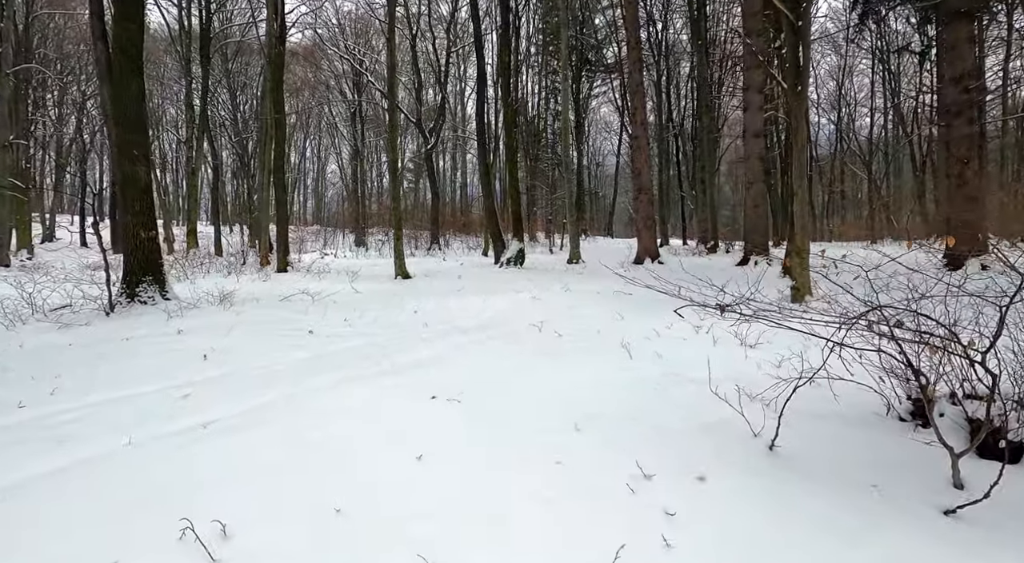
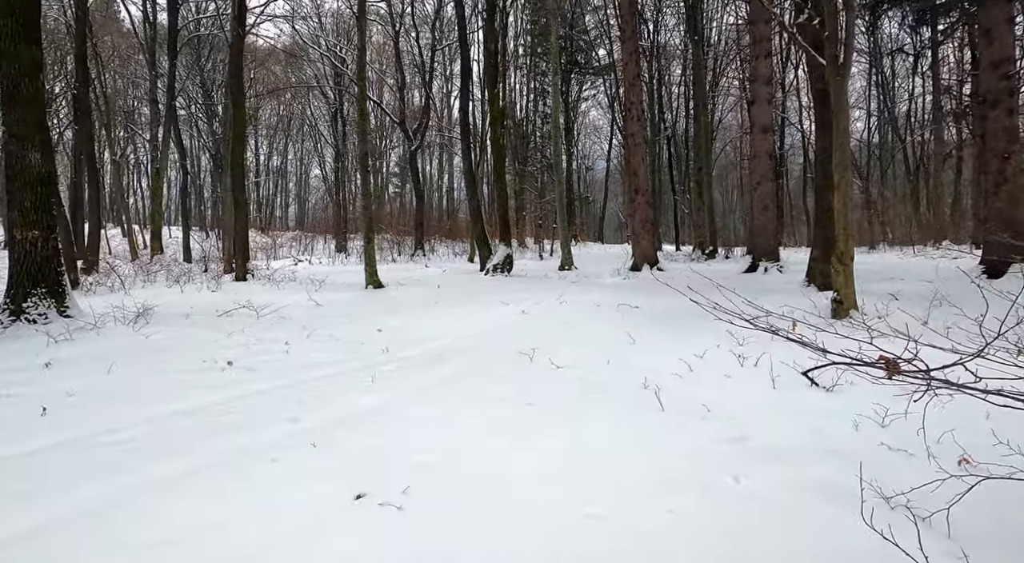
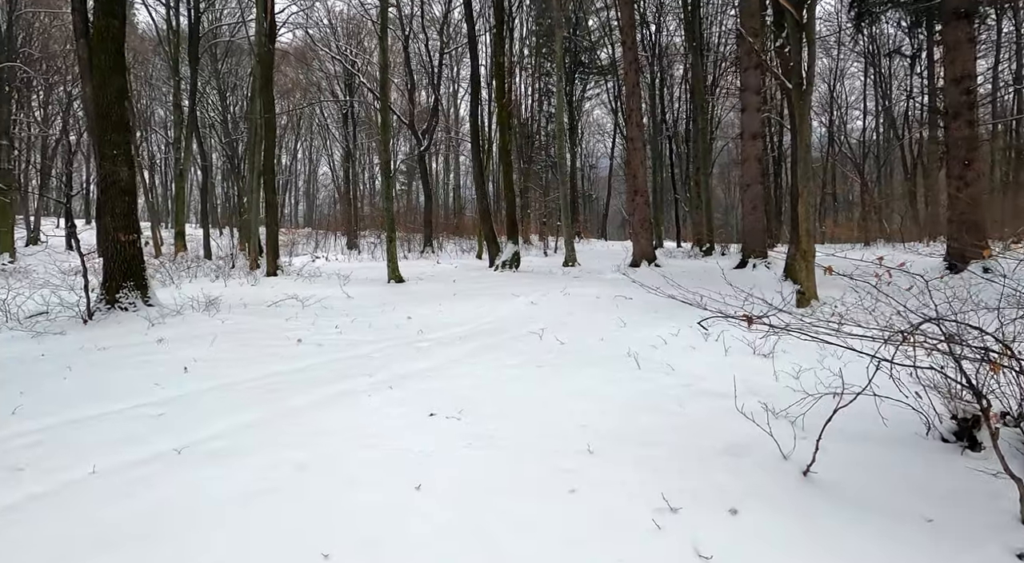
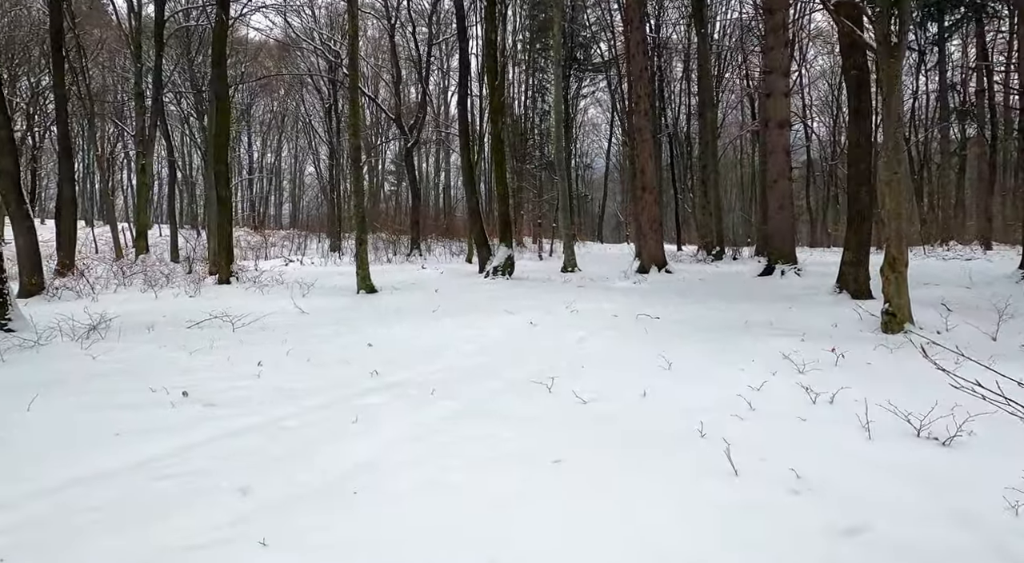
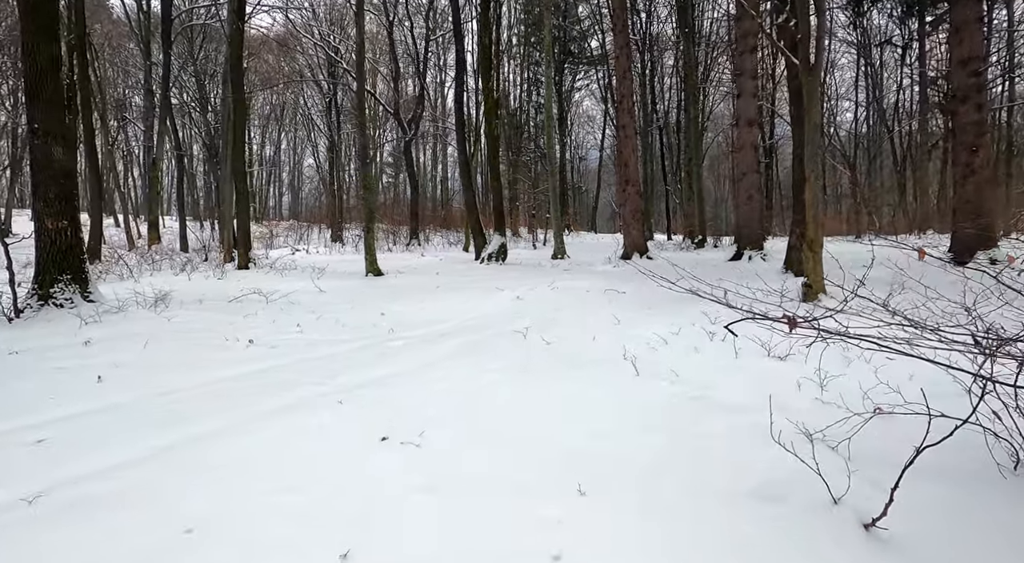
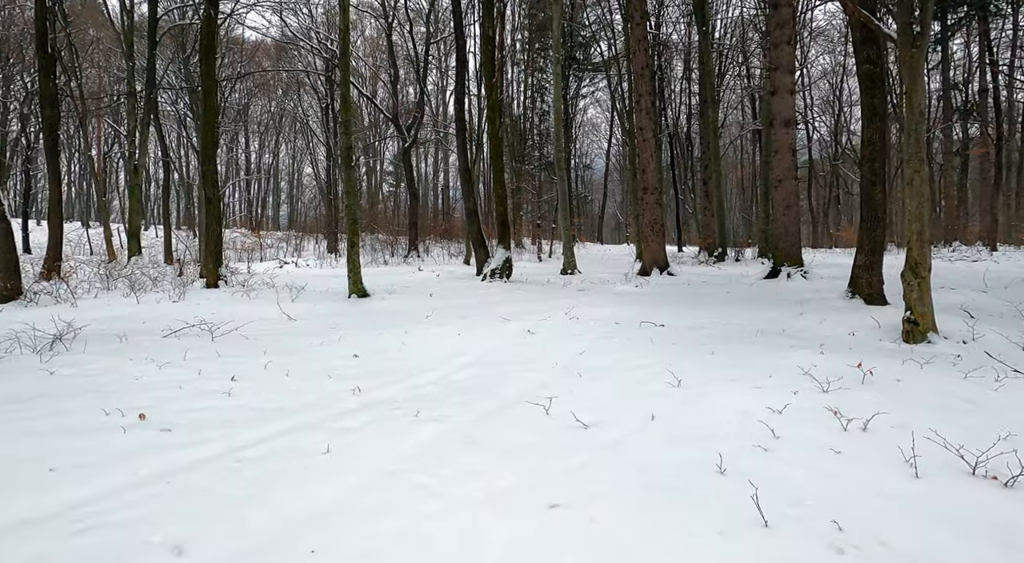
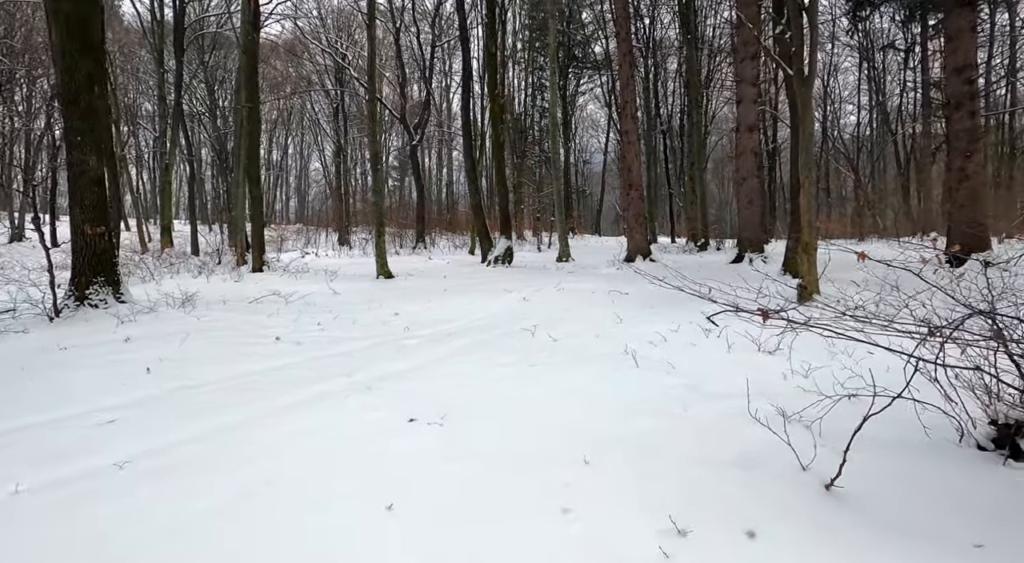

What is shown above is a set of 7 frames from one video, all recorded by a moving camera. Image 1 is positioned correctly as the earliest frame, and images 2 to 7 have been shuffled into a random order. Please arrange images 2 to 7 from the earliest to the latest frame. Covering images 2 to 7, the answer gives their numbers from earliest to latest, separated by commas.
3, 7, 5, 2, 4, 6
